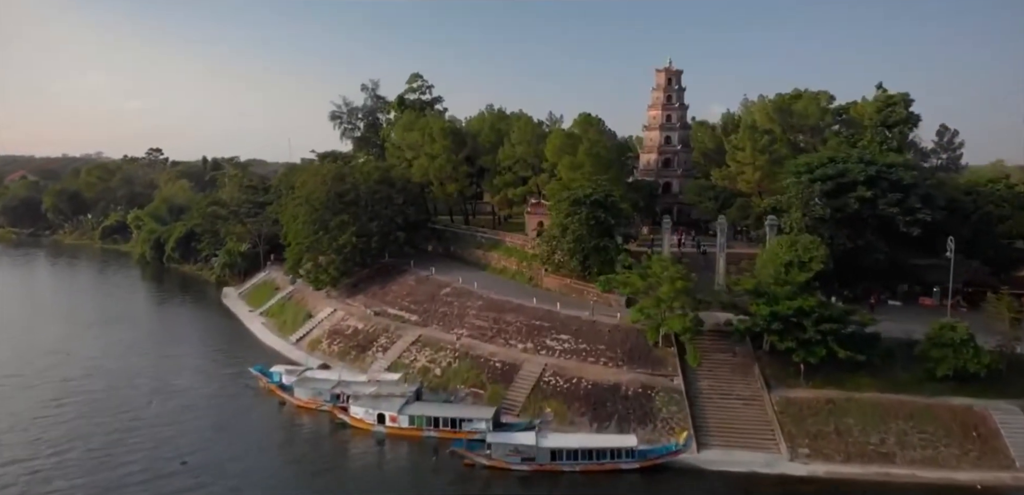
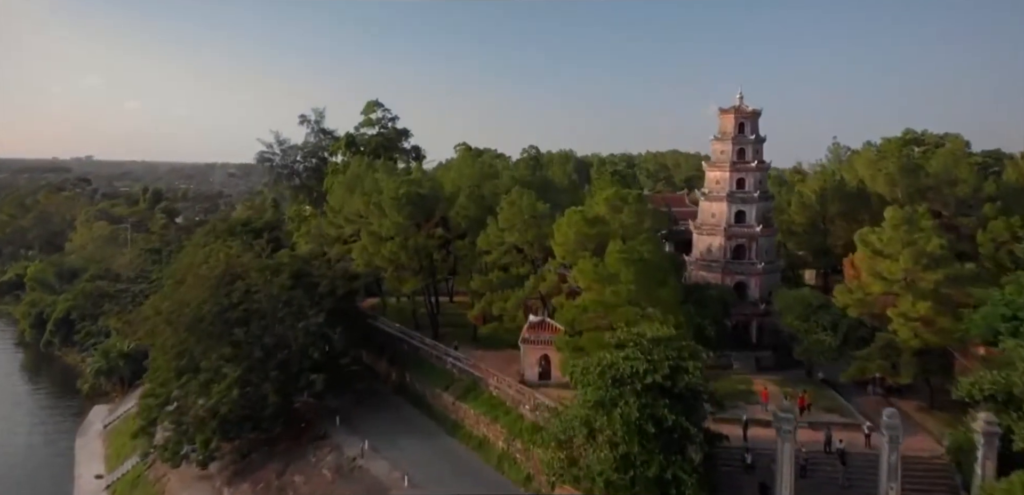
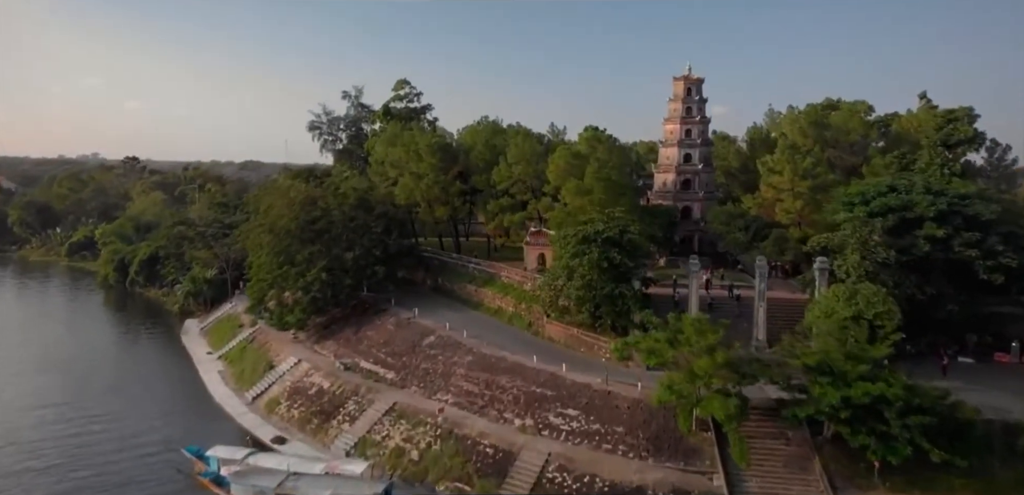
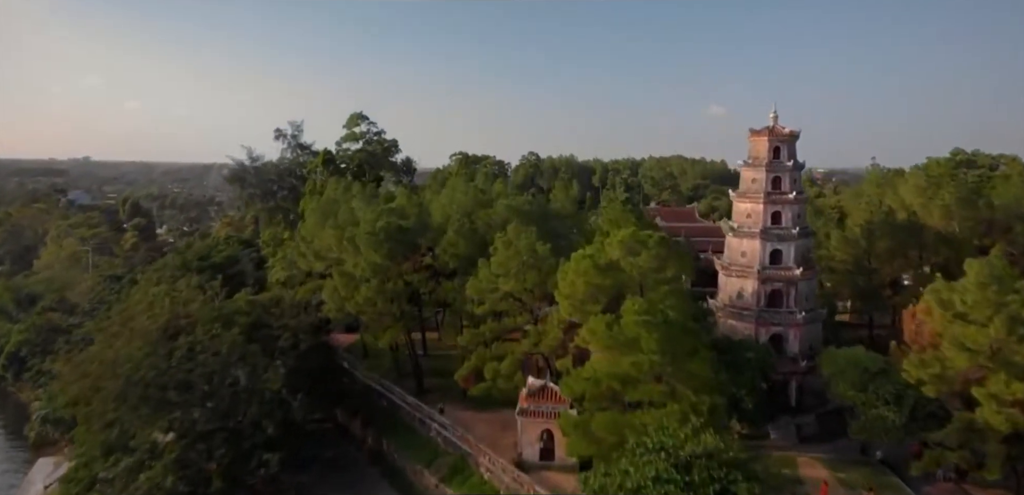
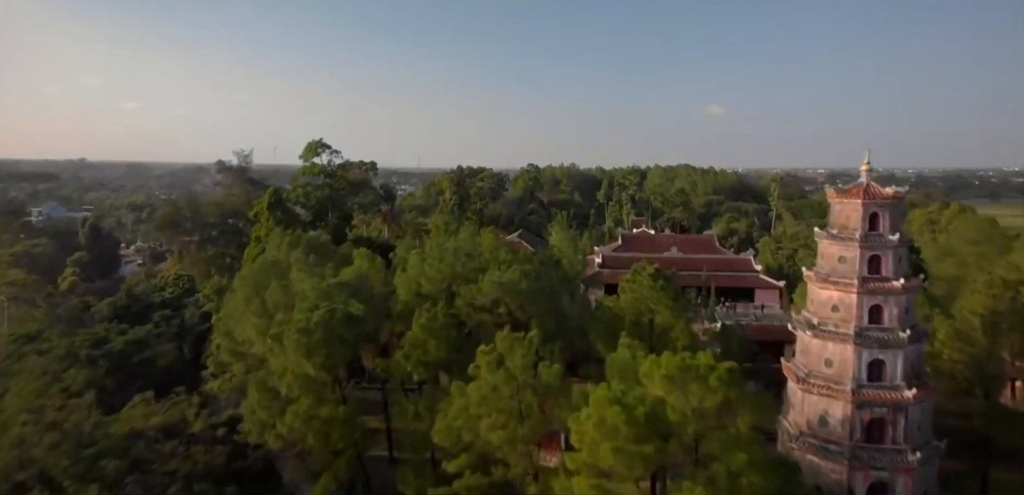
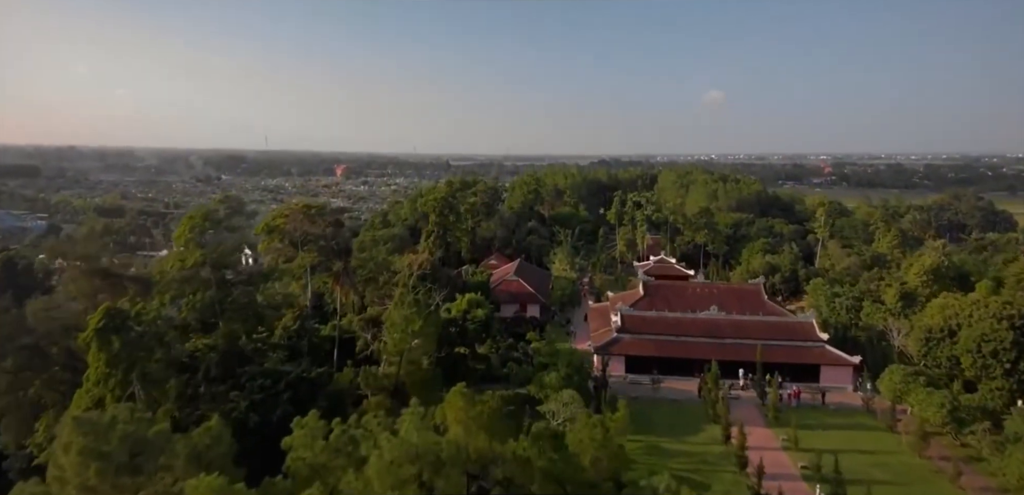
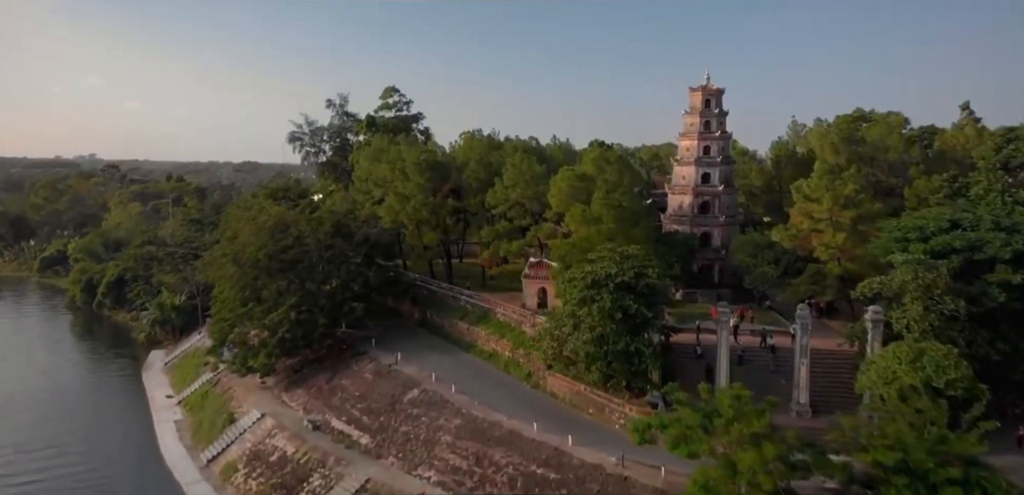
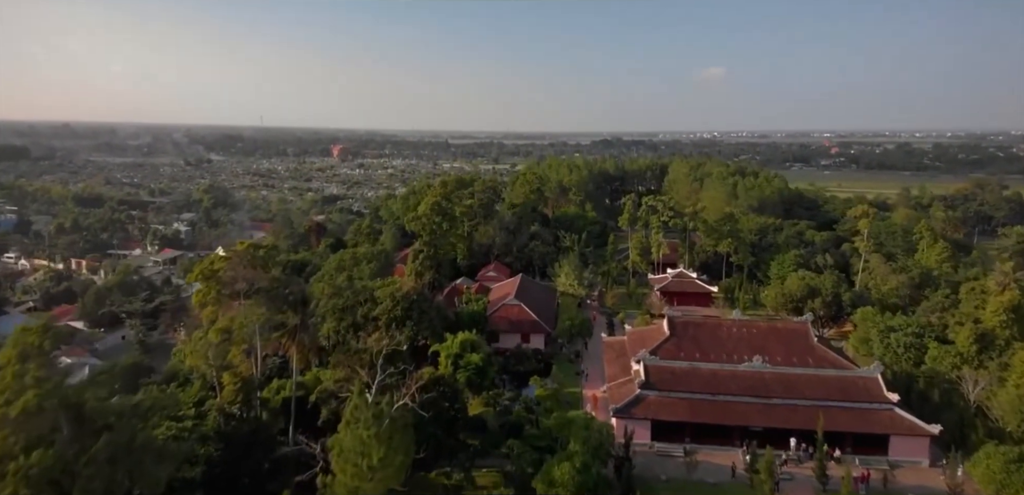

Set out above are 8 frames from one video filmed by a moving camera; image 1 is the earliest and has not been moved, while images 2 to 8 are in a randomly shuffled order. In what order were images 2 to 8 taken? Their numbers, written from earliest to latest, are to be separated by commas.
3, 7, 2, 4, 5, 6, 8
